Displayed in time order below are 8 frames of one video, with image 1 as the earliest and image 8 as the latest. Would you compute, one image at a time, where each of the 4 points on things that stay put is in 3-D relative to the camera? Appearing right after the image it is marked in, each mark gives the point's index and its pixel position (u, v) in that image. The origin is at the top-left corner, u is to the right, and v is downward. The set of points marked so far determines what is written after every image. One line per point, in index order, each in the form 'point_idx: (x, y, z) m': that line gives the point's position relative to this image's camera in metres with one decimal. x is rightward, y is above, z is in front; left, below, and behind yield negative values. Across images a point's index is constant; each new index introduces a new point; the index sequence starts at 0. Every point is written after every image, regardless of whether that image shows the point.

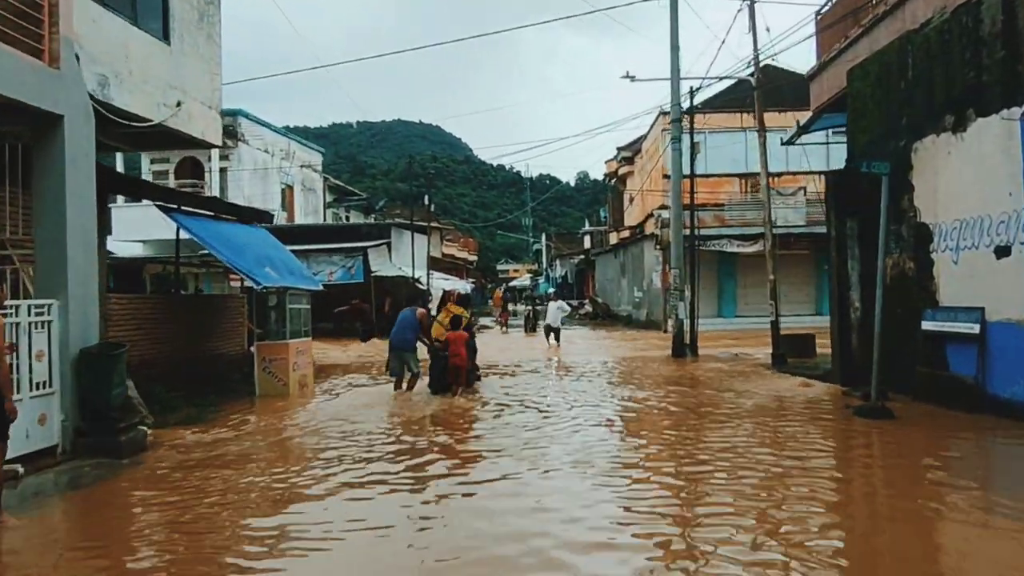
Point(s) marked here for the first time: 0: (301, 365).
0: (-3.4, -1.3, +14.9) m
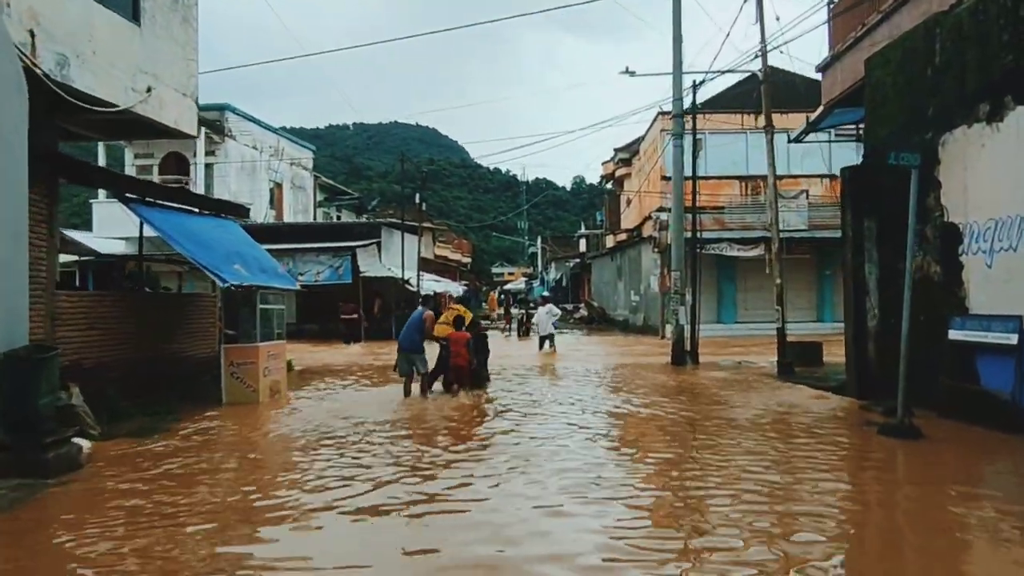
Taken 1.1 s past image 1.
0: (-3.6, -1.3, +13.8) m
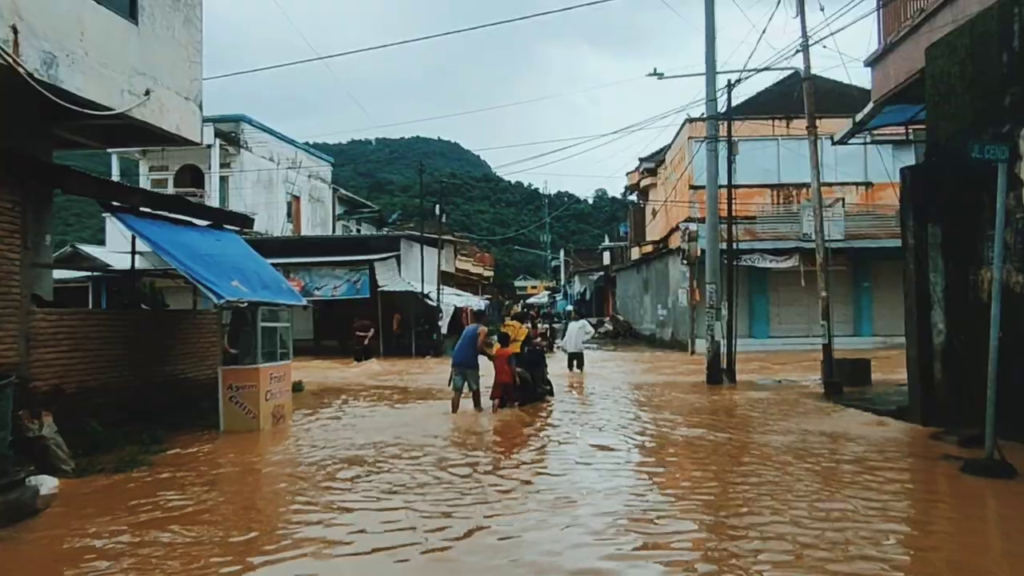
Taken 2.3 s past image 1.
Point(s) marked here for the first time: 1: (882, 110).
0: (-3.3, -1.5, +12.7) m
1: (+6.1, +2.9, +15.1) m
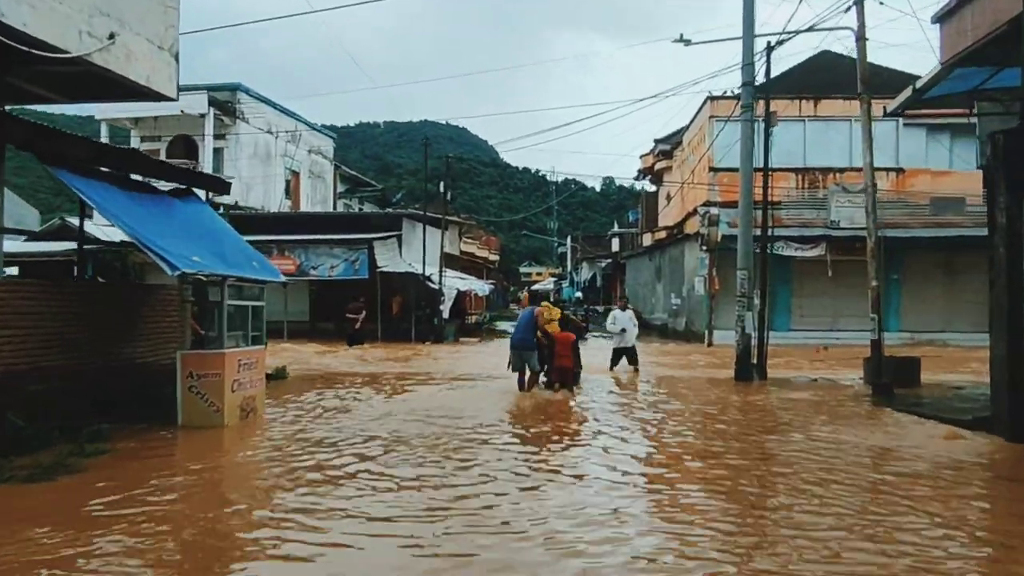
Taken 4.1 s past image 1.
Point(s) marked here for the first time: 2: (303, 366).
0: (-3.2, -1.2, +11.0) m
1: (+6.3, +3.1, +13.3) m
2: (-4.5, -1.7, +19.8) m
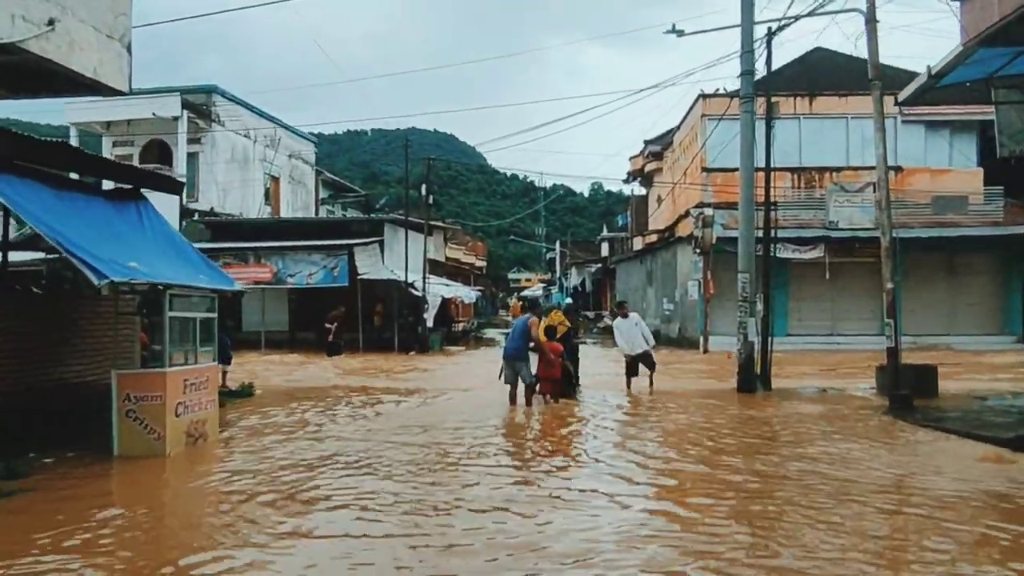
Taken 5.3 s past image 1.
0: (-3.3, -1.3, +9.8) m
1: (+6.0, +3.0, +12.2) m
2: (-4.7, -1.8, +18.5) m
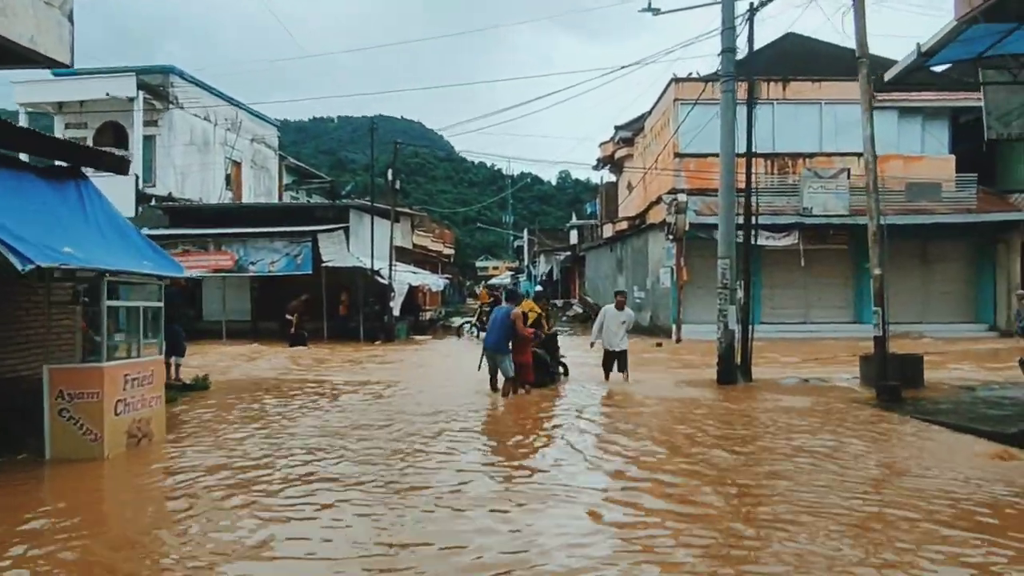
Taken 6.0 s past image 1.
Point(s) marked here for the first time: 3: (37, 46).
0: (-3.6, -1.1, +9.0) m
1: (+5.7, +3.2, +11.7) m
2: (-5.3, -1.6, +17.7) m
3: (-6.1, +3.1, +11.8) m
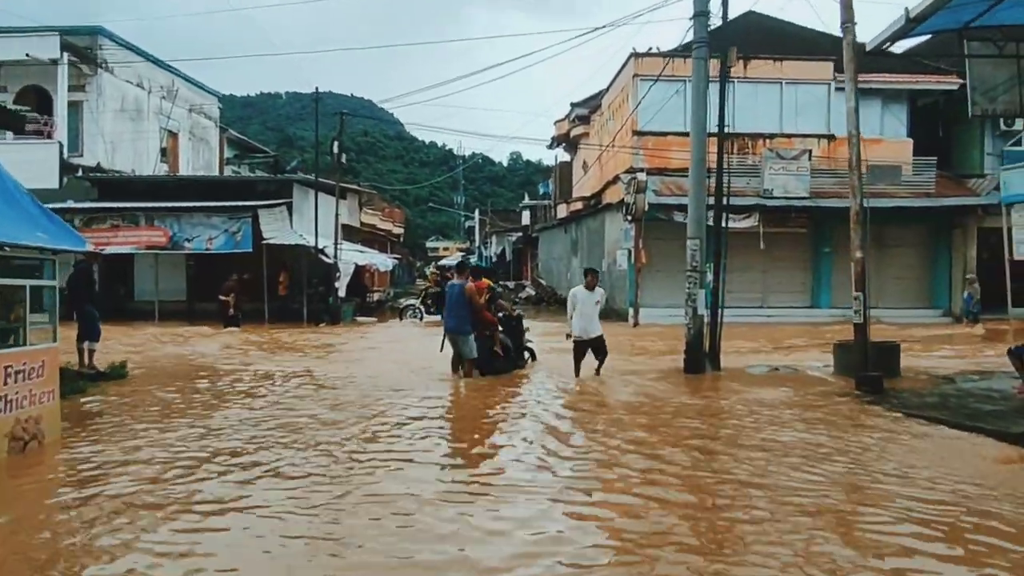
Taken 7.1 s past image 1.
0: (-4.0, -0.9, +7.7) m
1: (+5.1, +3.4, +10.8) m
2: (-6.2, -1.2, +16.3) m
3: (-6.6, +3.4, +10.3) m
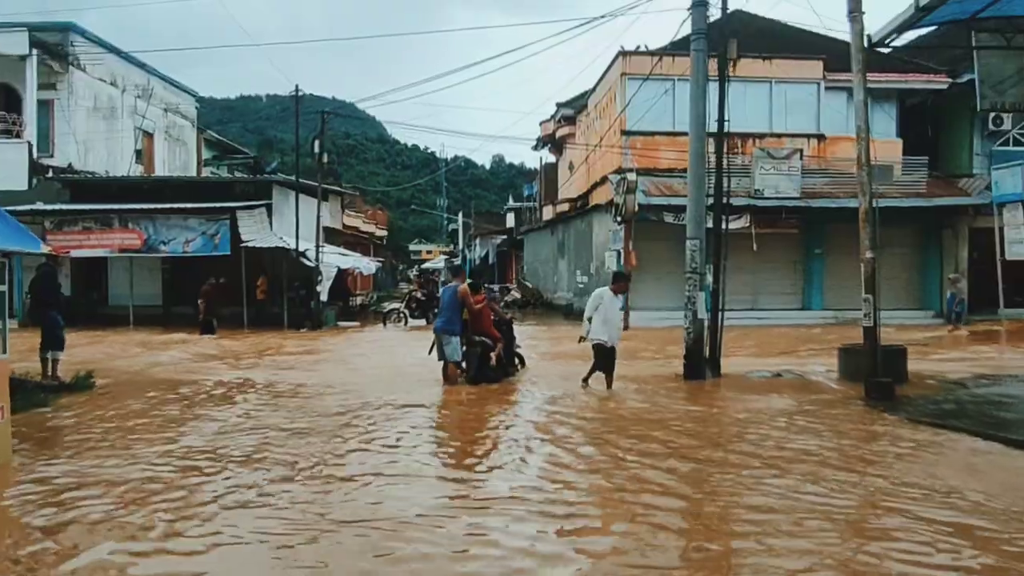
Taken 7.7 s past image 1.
0: (-4.0, -1.0, +7.0) m
1: (+5.1, +3.4, +10.2) m
2: (-6.4, -1.3, +15.5) m
3: (-6.6, +3.3, +9.5) m
